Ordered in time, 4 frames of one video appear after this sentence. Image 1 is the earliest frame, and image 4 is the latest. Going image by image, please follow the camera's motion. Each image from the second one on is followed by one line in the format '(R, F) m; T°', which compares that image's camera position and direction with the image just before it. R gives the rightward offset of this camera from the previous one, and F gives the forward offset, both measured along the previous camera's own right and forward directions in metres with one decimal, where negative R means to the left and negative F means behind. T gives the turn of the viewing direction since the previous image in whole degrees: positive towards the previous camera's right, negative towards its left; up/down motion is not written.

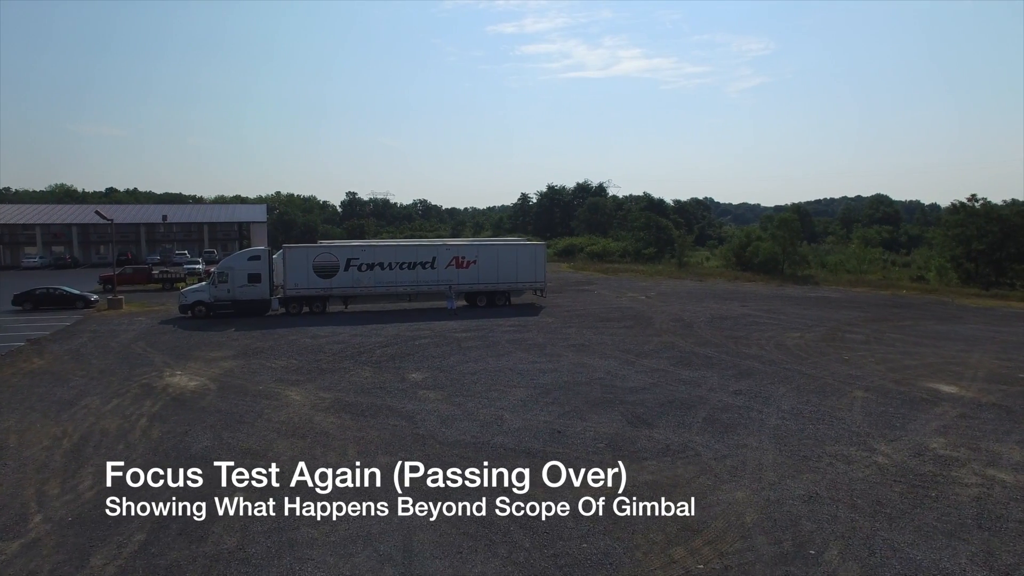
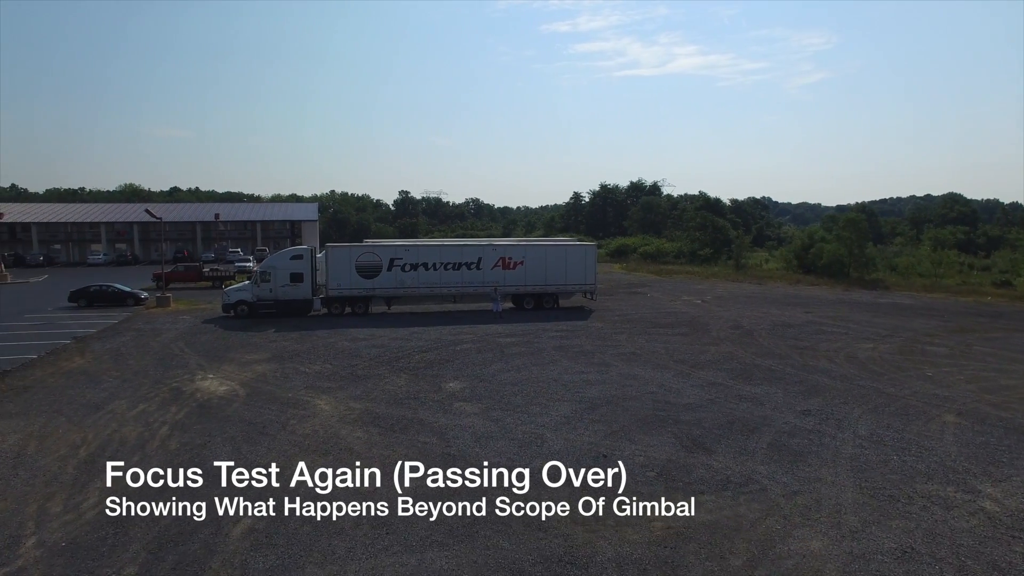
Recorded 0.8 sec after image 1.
(+0.2, +1.3) m; -4°
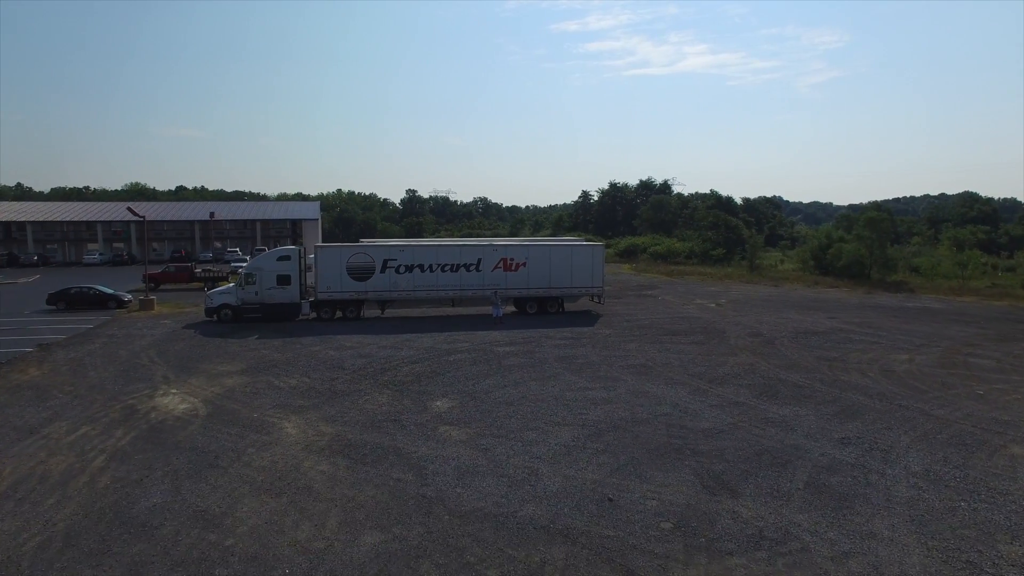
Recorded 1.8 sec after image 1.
(+0.3, +2.0) m; -1°
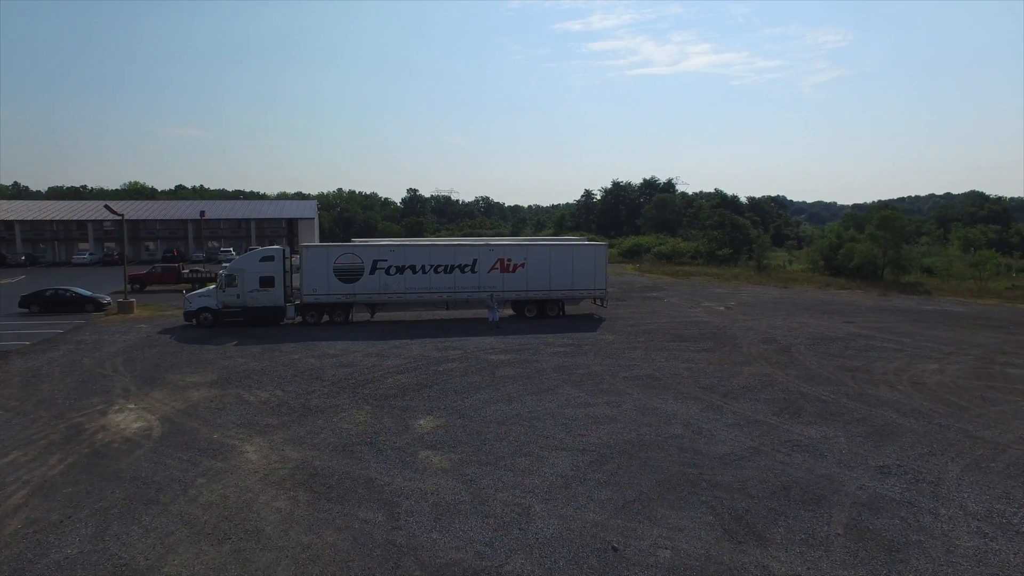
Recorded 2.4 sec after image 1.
(+0.2, +1.7) m; 0°
